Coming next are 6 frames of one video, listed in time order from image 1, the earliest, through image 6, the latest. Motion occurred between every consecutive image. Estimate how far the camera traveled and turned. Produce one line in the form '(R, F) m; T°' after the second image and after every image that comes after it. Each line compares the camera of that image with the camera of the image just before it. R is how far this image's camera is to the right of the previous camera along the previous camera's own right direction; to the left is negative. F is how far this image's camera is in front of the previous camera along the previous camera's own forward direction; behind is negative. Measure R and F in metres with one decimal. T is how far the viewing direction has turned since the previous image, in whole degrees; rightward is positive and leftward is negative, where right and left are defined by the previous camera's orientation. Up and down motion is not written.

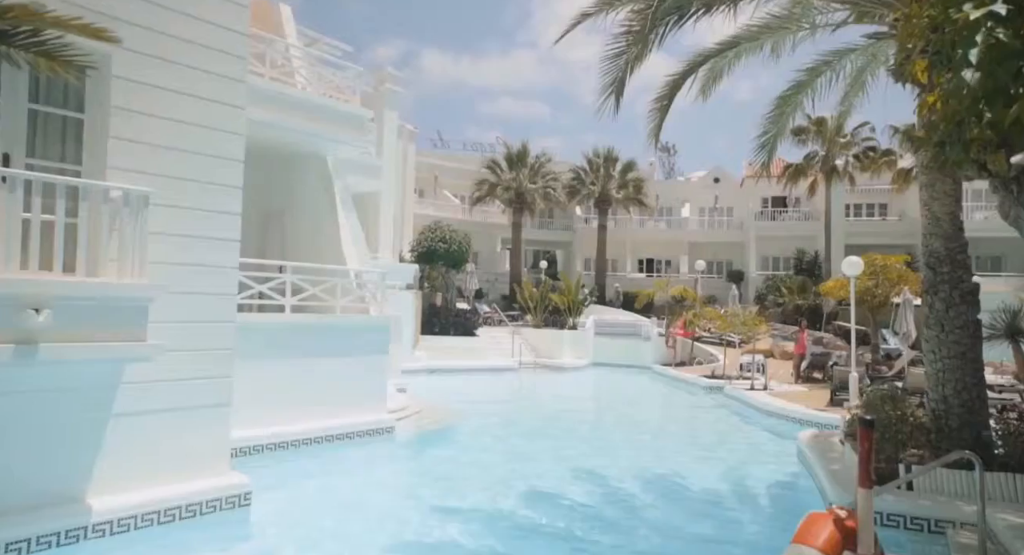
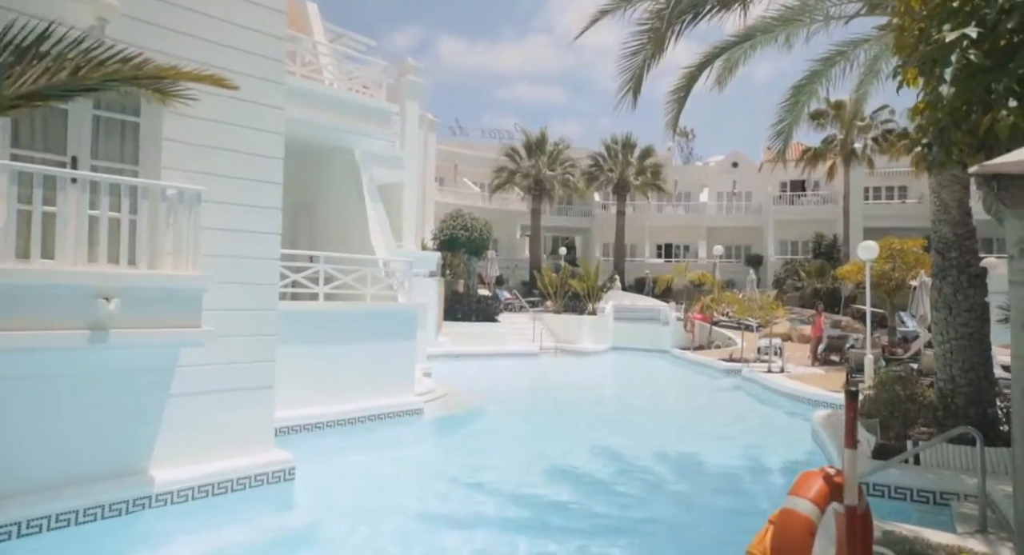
(-0.1, -0.4) m; -2°
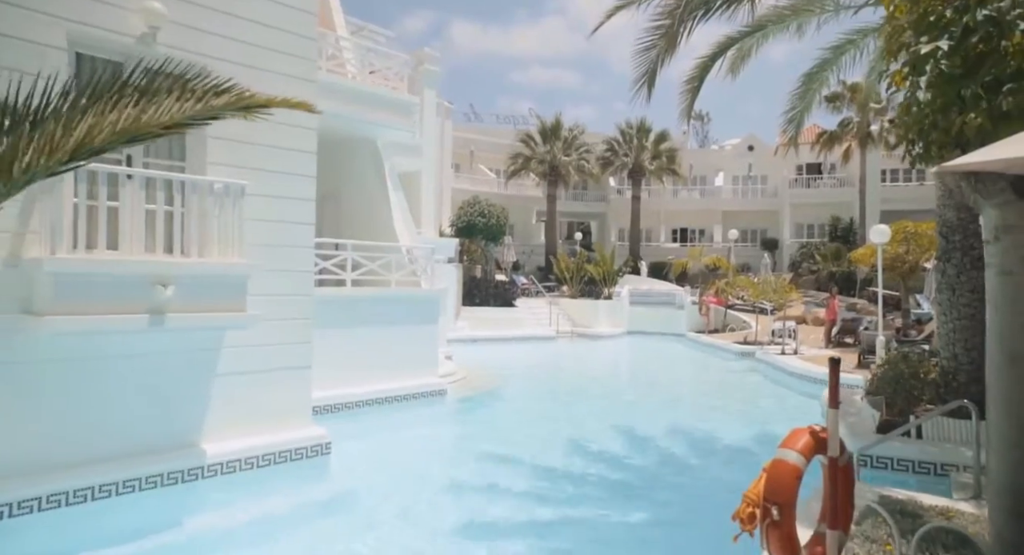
(-0.1, -0.4) m; -1°
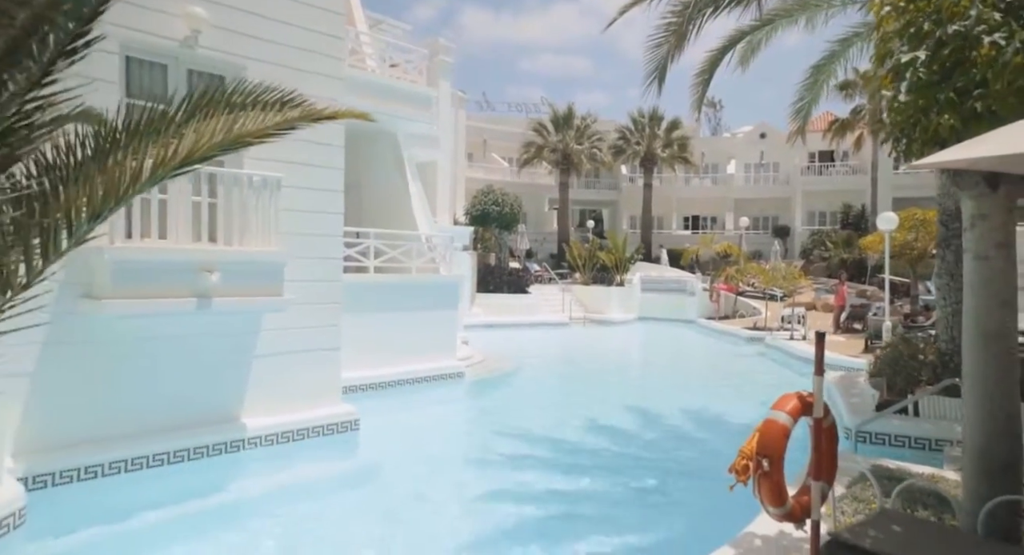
(-0.1, -0.4) m; -1°
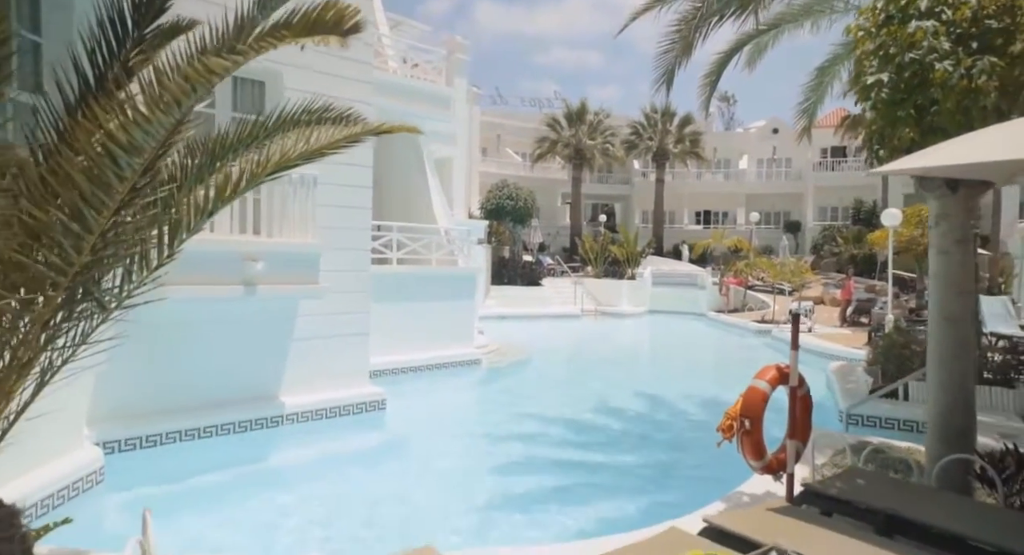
(-0.1, -0.6) m; -1°
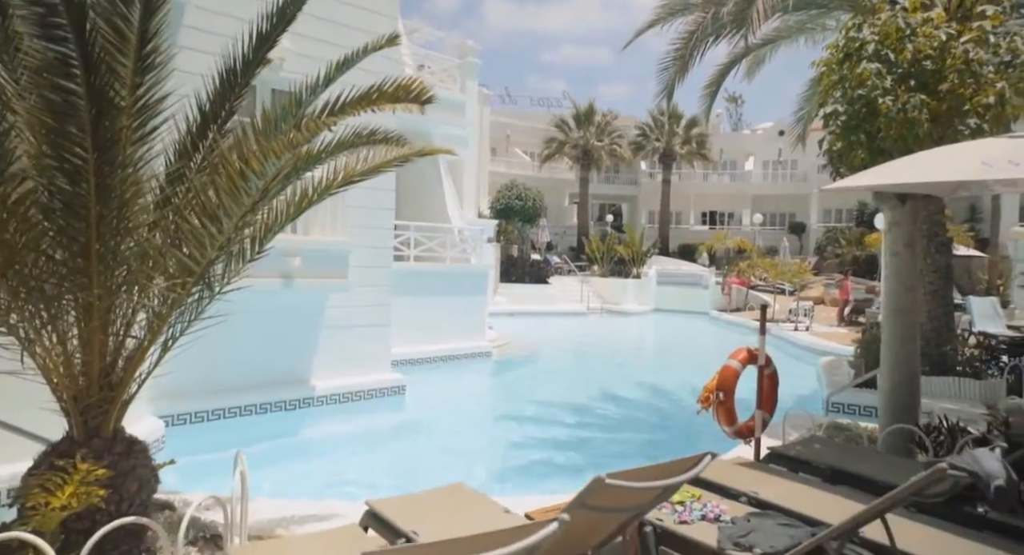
(-0.1, -0.8) m; -1°
